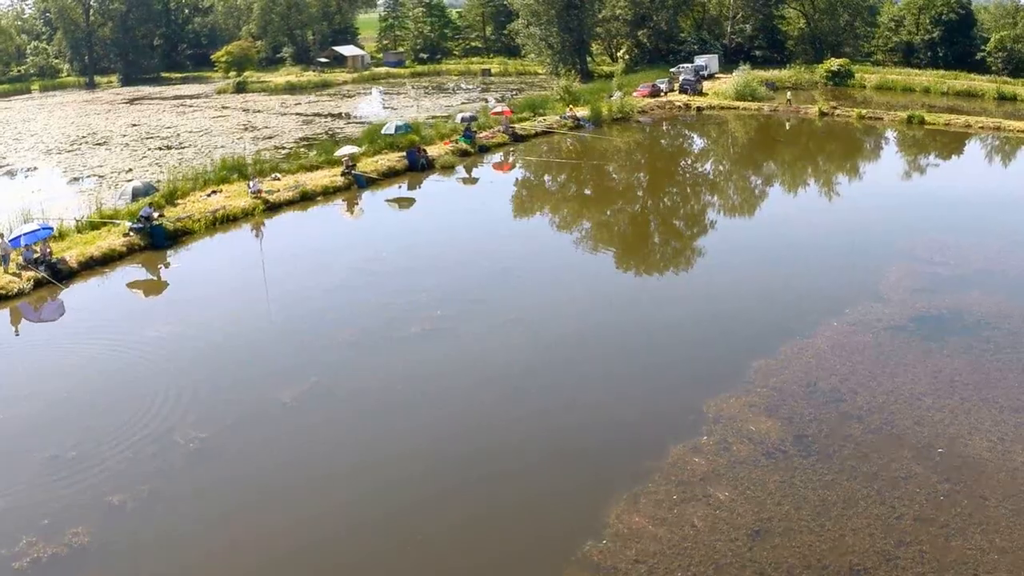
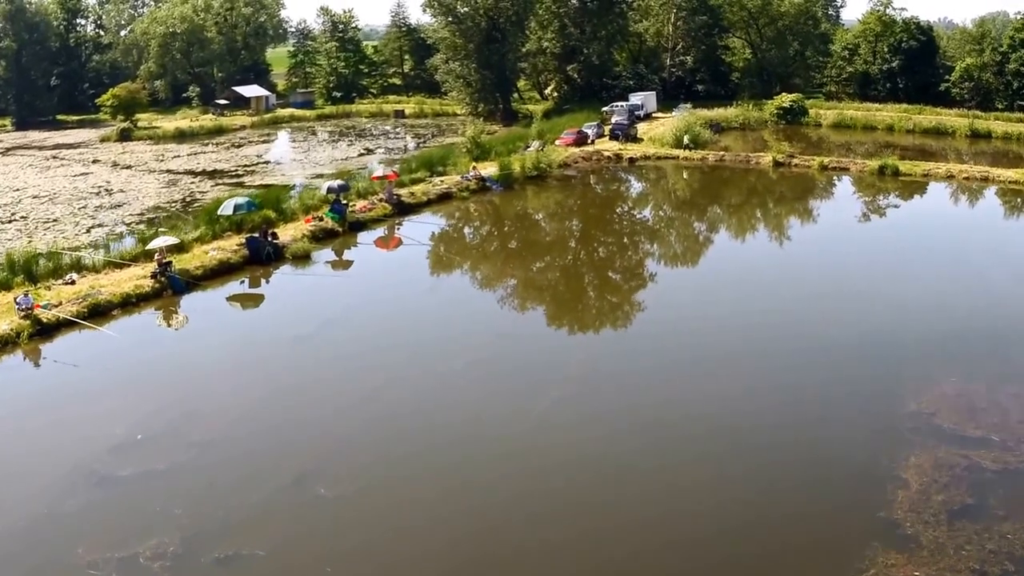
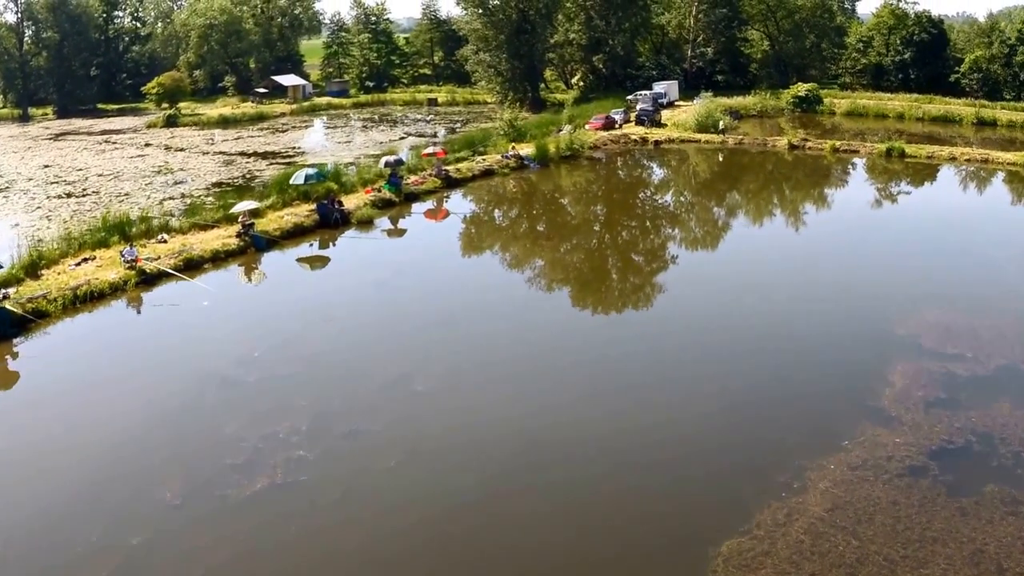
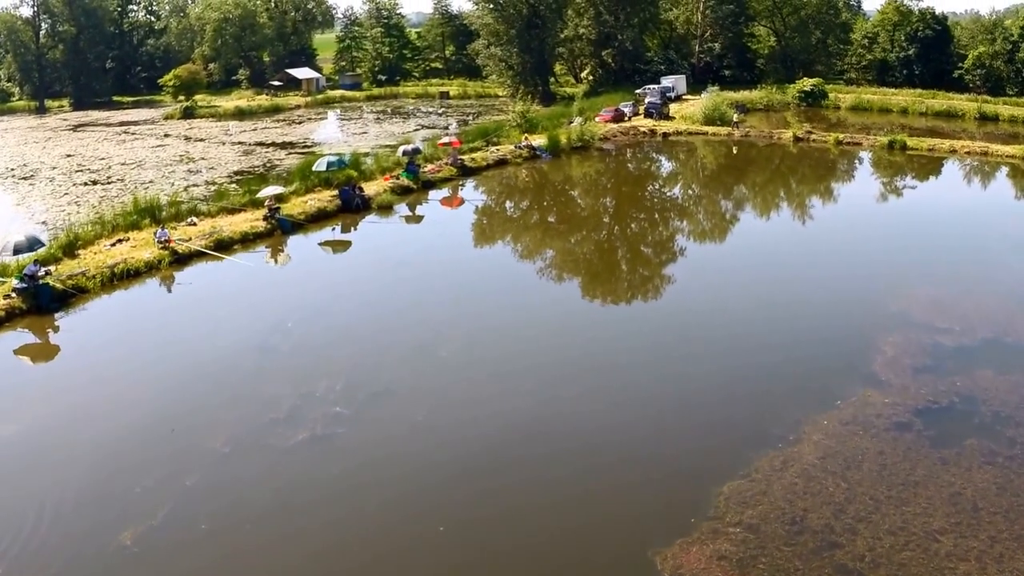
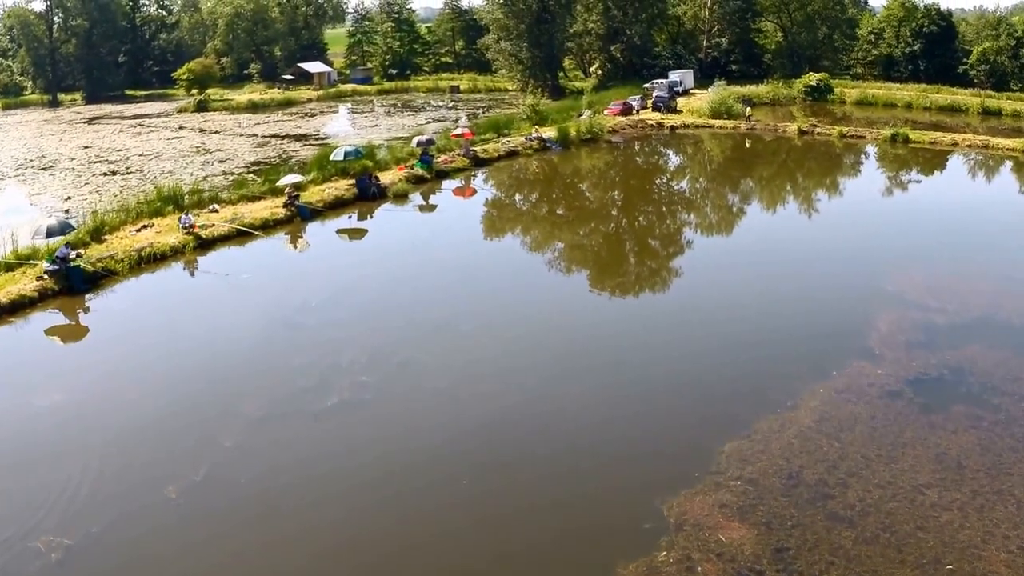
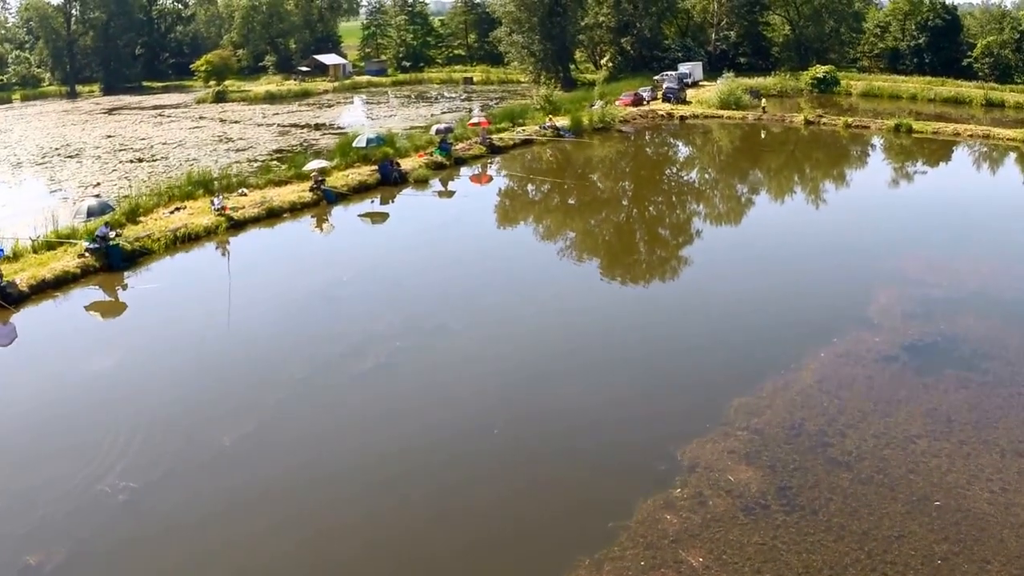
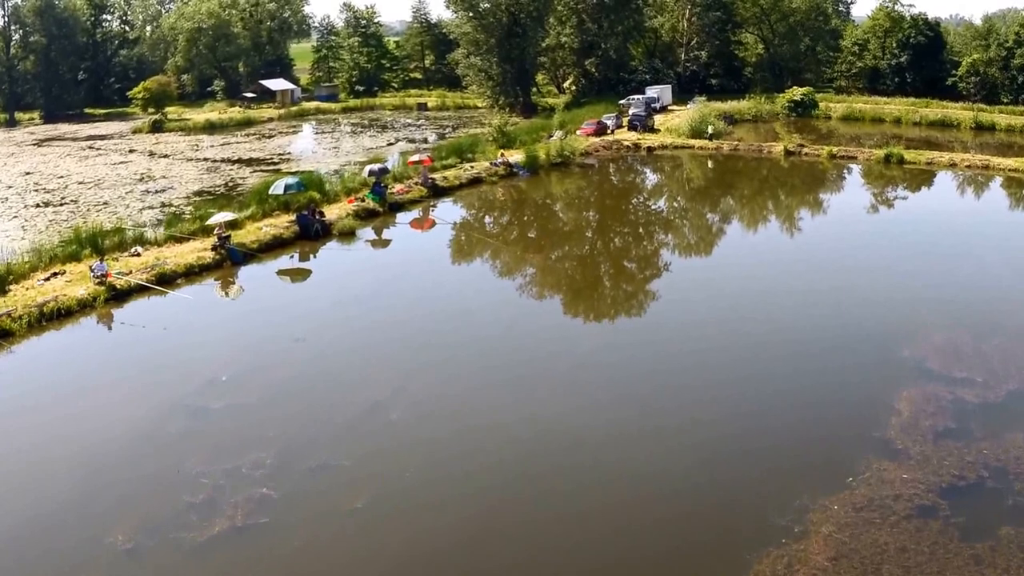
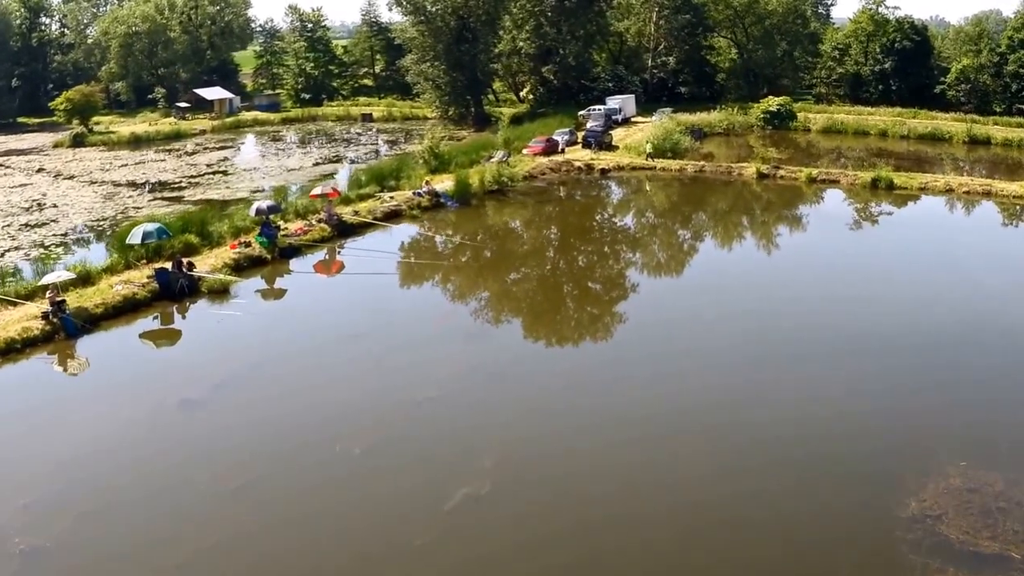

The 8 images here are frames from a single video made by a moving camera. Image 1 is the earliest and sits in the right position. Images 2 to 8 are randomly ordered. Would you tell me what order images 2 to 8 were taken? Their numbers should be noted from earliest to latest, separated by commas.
6, 5, 4, 3, 7, 2, 8
